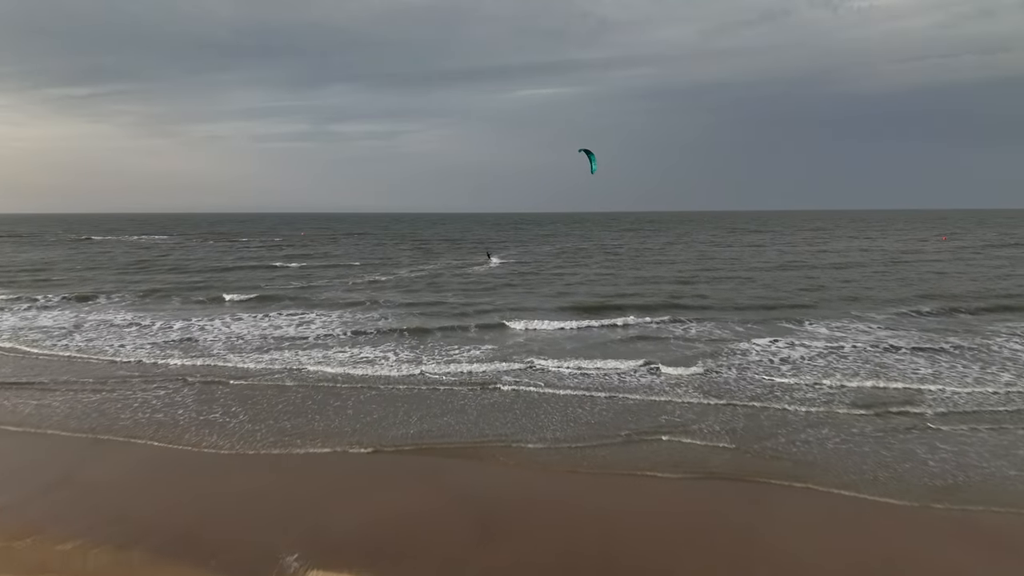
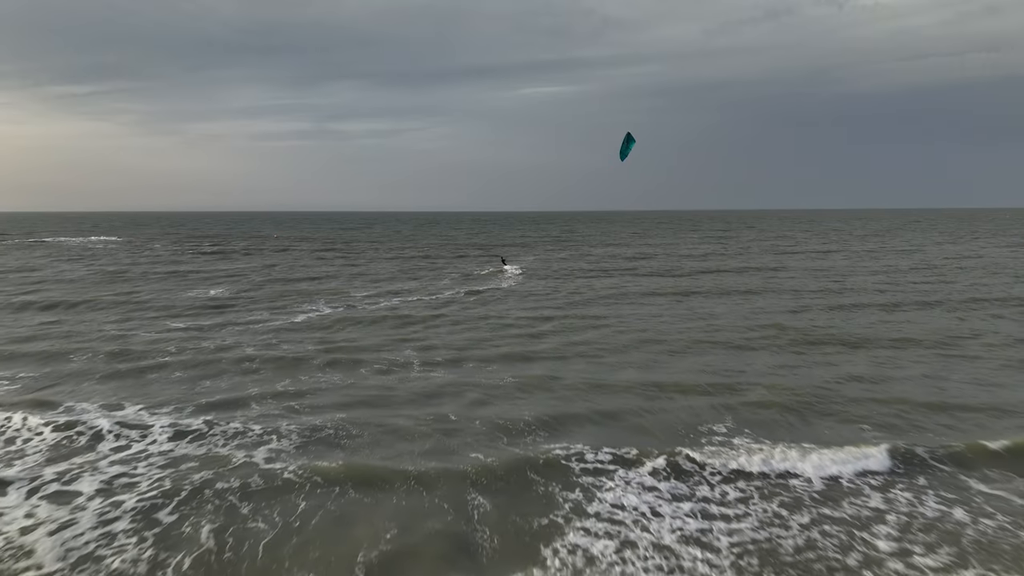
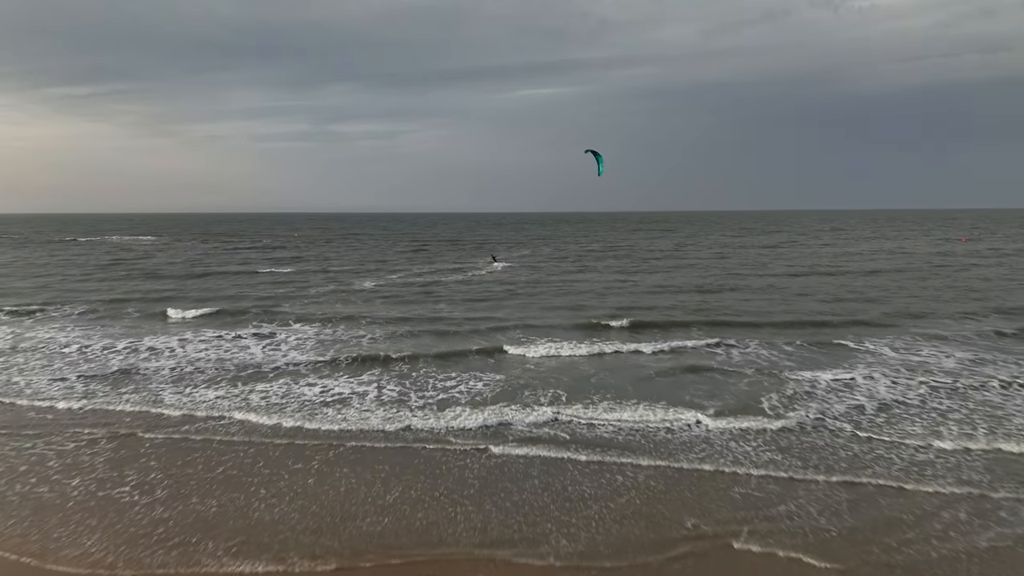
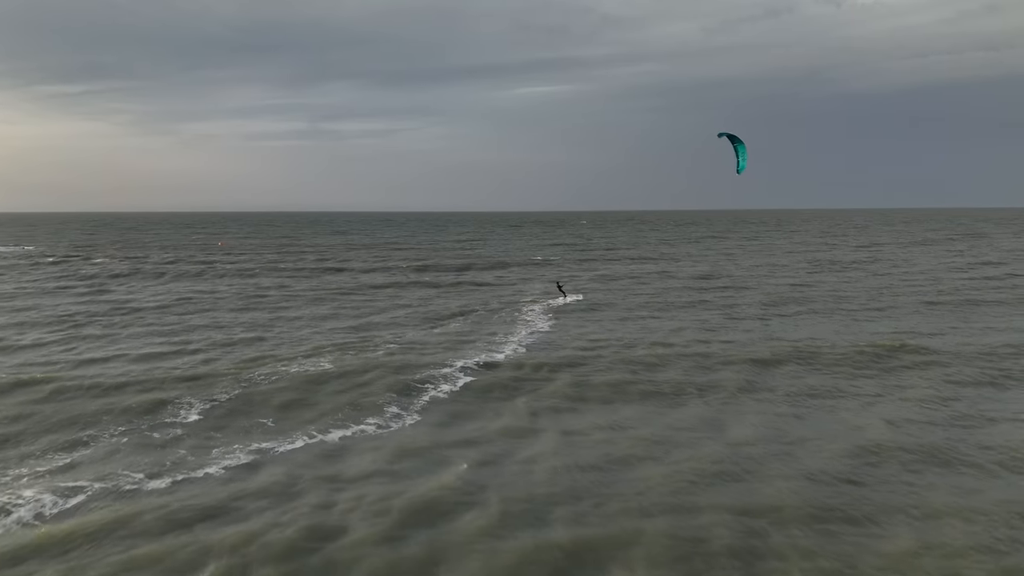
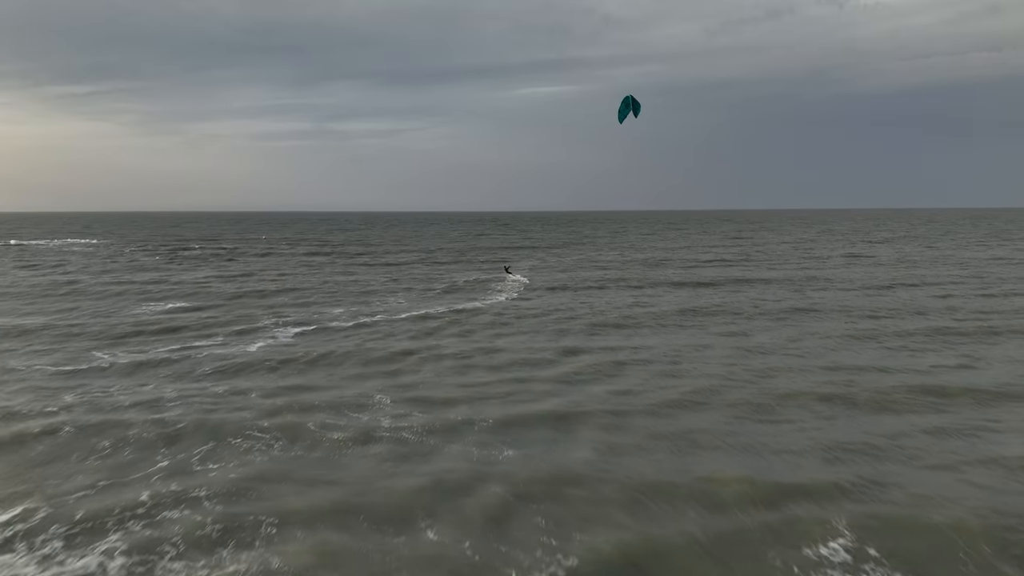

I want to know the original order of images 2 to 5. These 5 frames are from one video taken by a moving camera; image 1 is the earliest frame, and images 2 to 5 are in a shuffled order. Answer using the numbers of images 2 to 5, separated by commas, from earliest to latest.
3, 2, 5, 4
